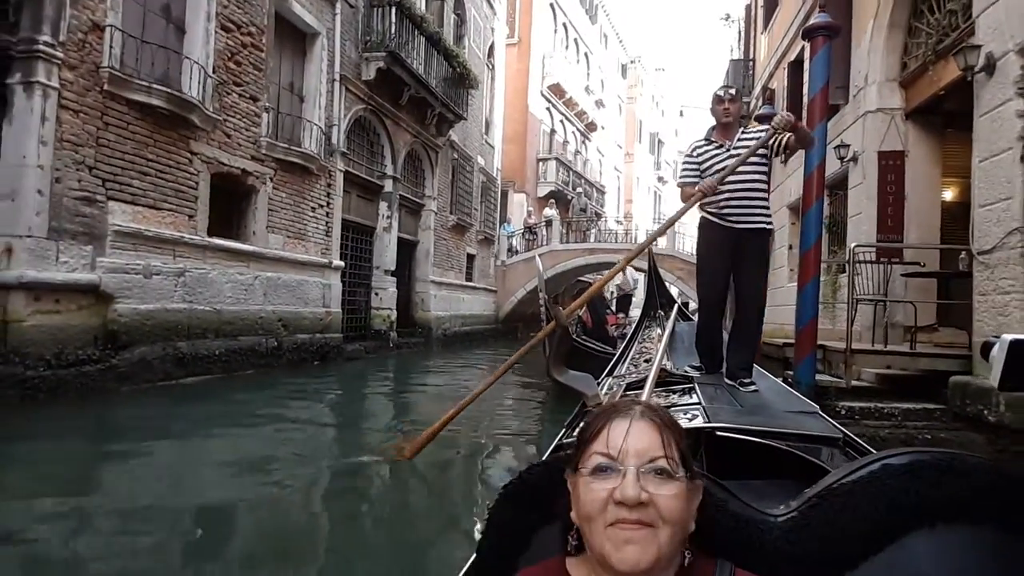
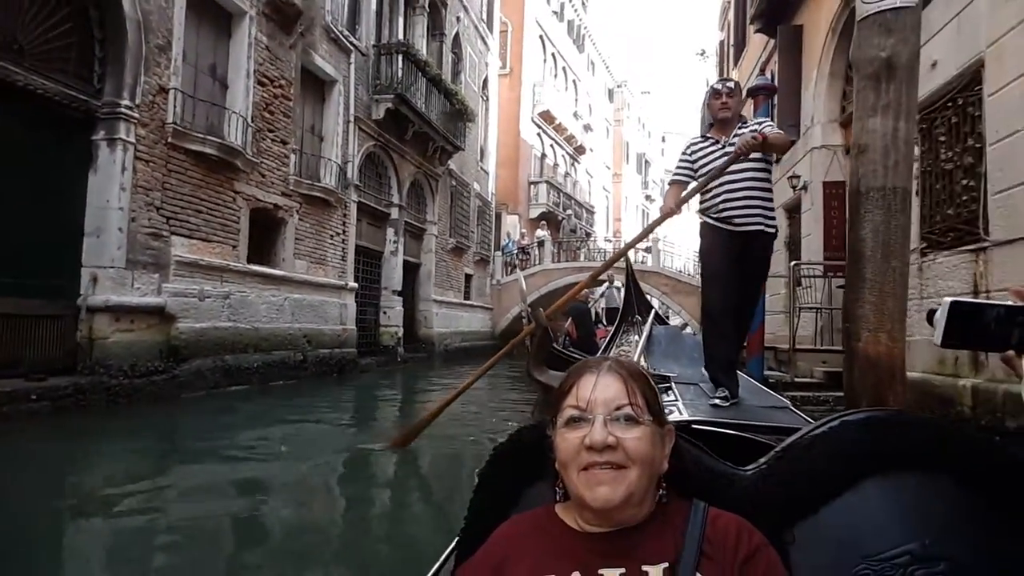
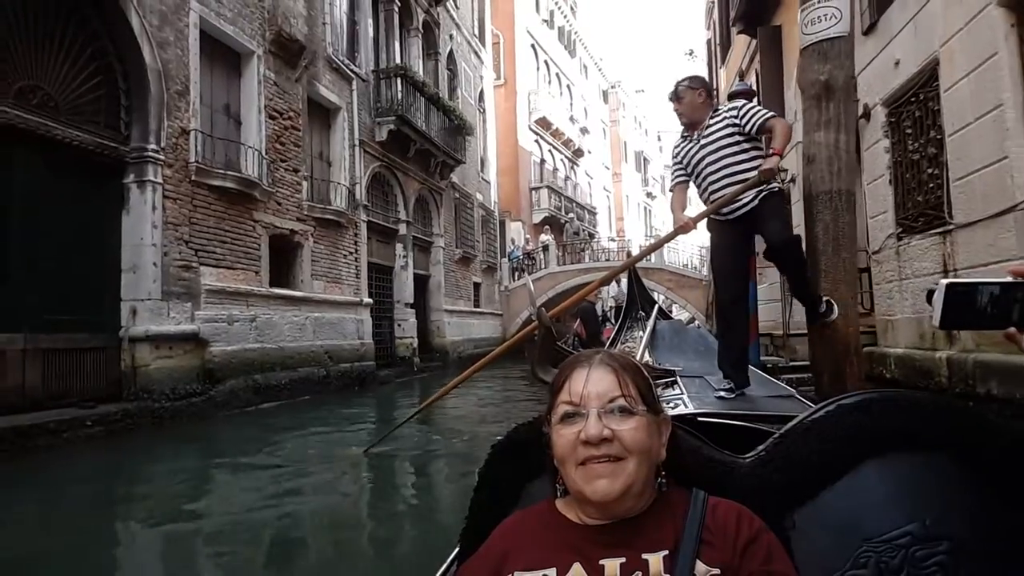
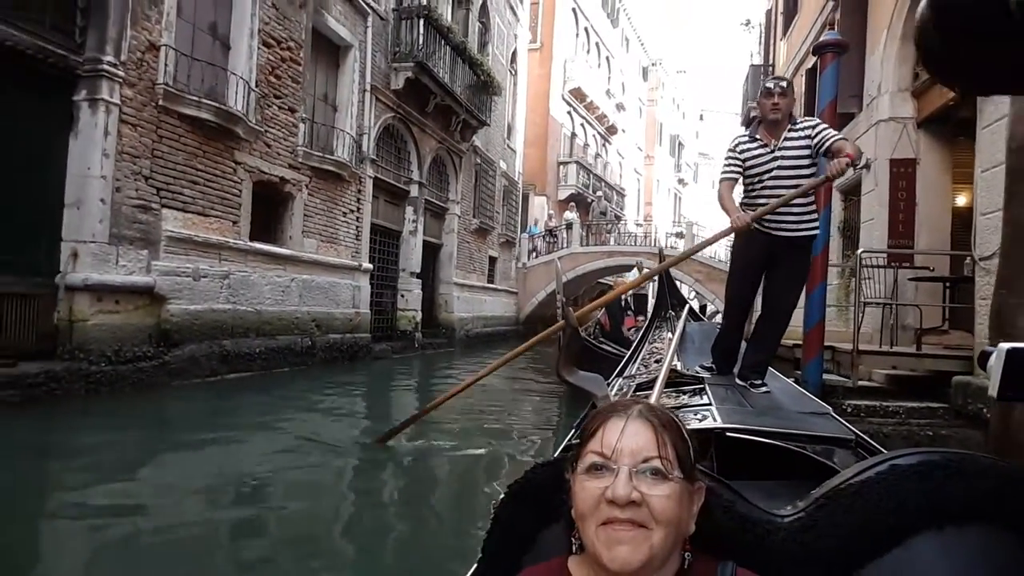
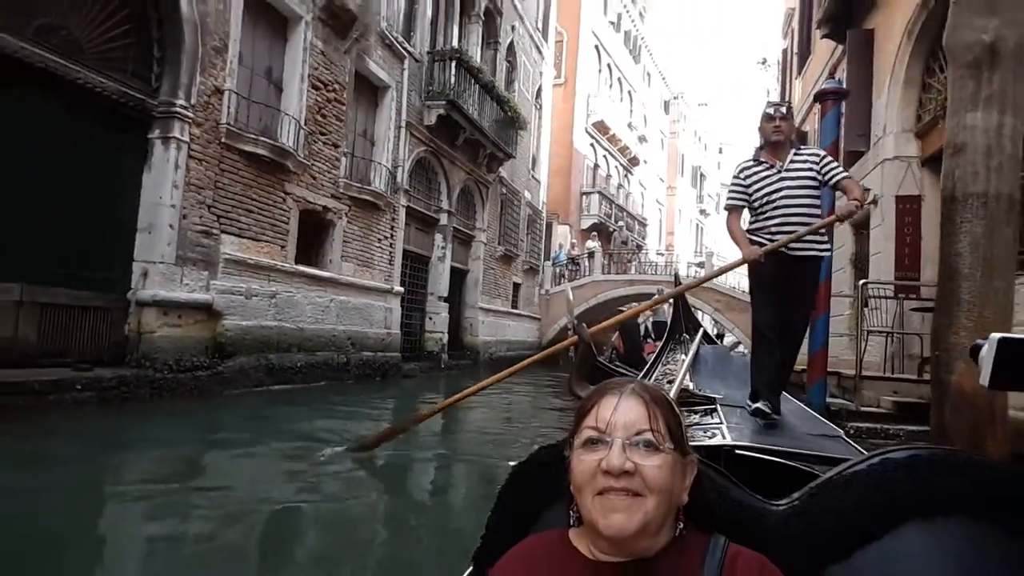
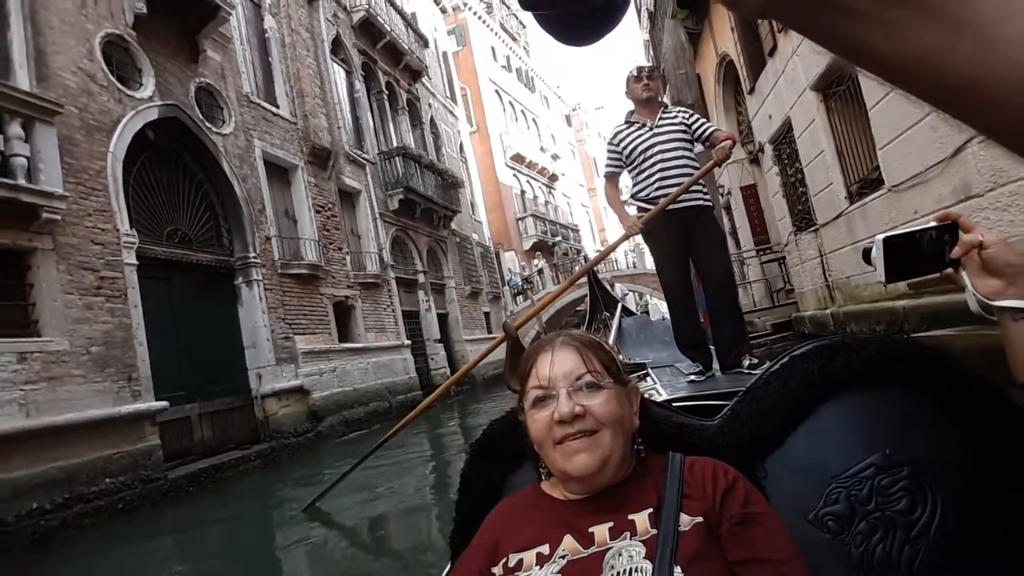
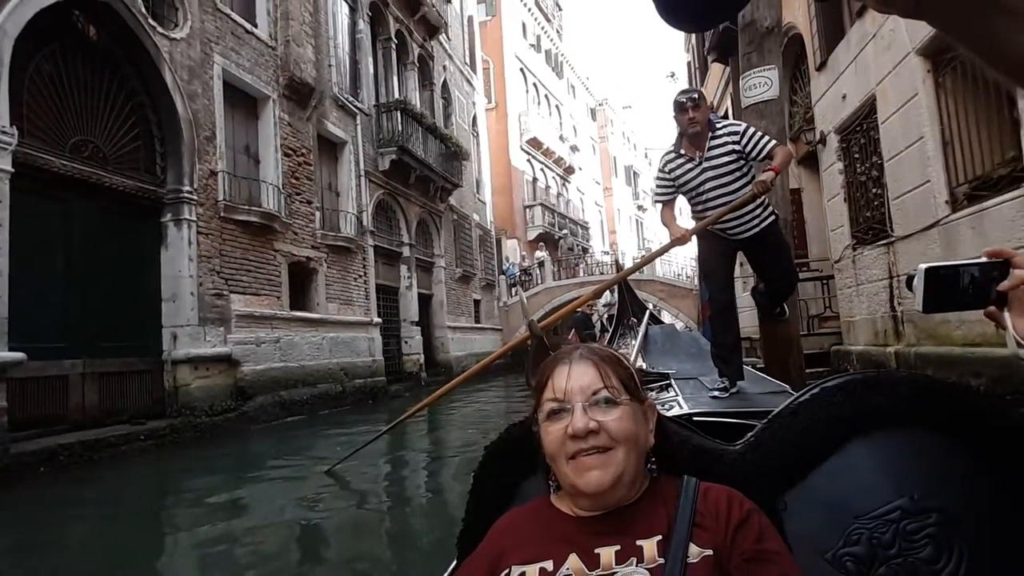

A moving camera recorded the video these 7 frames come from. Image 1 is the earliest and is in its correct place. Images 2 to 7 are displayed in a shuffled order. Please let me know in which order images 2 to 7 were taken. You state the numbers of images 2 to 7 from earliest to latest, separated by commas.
4, 5, 2, 3, 7, 6
